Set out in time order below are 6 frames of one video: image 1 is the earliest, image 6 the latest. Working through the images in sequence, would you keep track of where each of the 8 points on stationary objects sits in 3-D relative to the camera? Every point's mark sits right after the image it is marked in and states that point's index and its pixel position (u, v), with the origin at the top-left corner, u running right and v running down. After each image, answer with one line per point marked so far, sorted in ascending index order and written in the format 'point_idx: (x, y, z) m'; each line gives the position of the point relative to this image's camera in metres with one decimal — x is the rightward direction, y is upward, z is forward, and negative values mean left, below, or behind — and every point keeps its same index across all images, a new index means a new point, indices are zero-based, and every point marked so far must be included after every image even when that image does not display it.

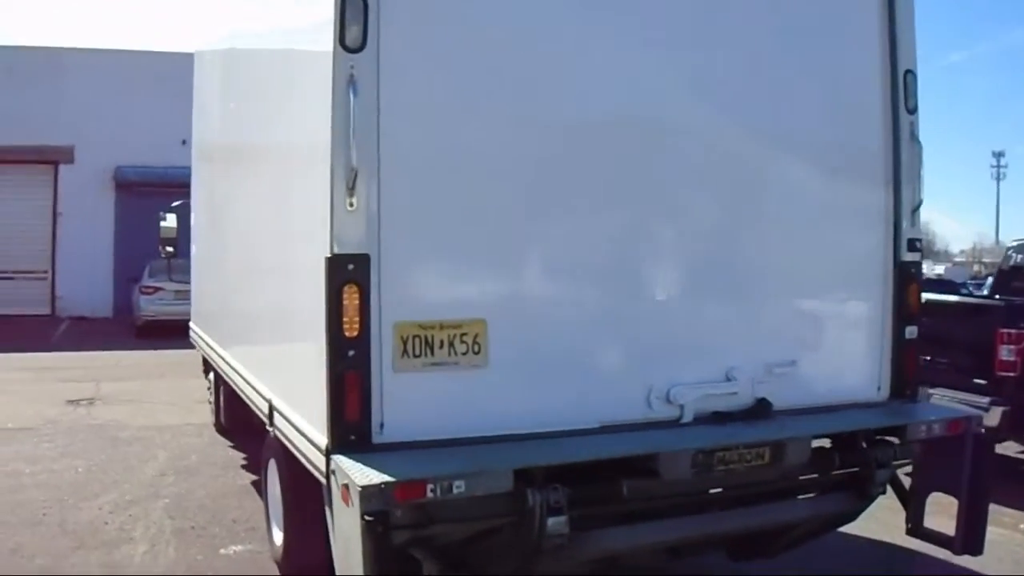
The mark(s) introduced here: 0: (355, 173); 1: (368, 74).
0: (-0.6, +0.4, +3.7) m
1: (-0.6, +0.7, +3.8) m
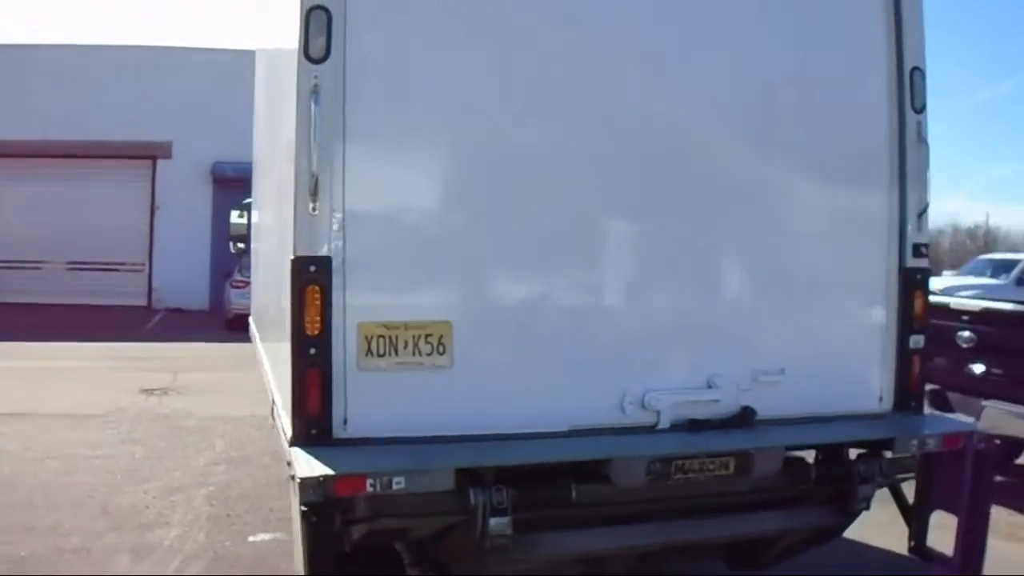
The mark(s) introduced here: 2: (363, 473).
0: (-0.7, +0.4, +3.8) m
1: (-0.7, +0.7, +3.9) m
2: (-0.5, -0.6, +3.4) m
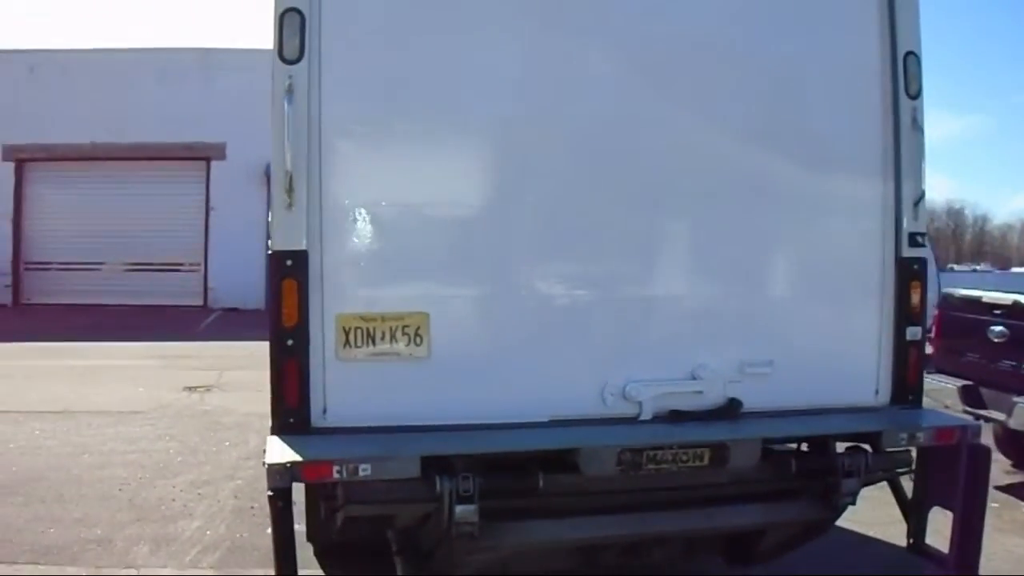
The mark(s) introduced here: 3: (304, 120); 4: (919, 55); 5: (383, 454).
0: (-0.8, +0.4, +3.9) m
1: (-0.8, +0.8, +3.9) m
2: (-0.6, -0.6, +3.4) m
3: (-0.8, +0.6, +3.9) m
4: (+1.8, +1.0, +4.6) m
5: (-0.4, -0.6, +3.5) m
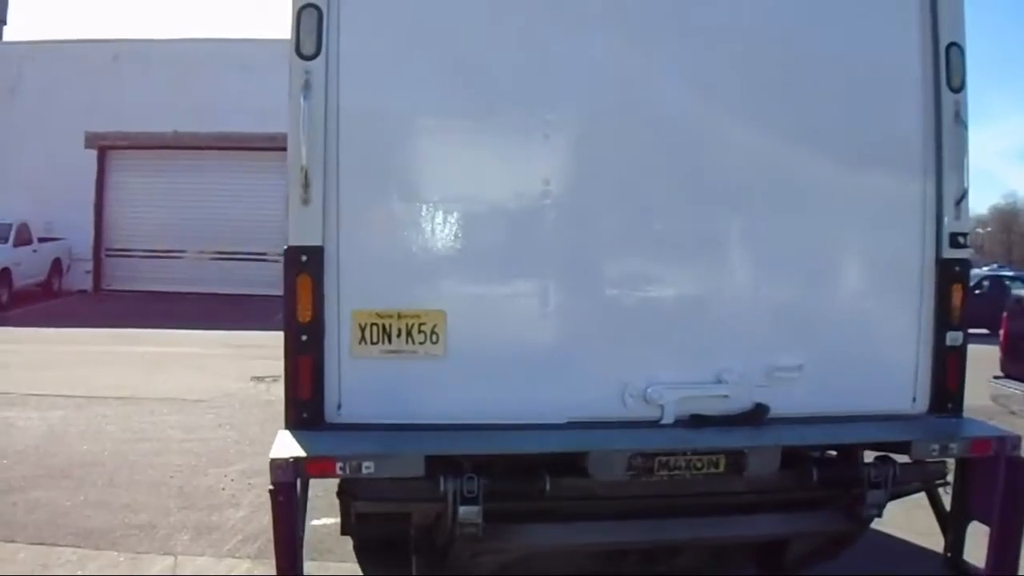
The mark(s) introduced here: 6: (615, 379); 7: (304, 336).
0: (-0.8, +0.4, +3.9) m
1: (-0.7, +0.8, +3.9) m
2: (-0.6, -0.6, +3.4) m
3: (-0.7, +0.7, +3.9) m
4: (+1.9, +1.0, +4.4) m
5: (-0.4, -0.5, +3.5) m
6: (+0.4, -0.4, +4.2) m
7: (-0.8, -0.2, +3.9) m
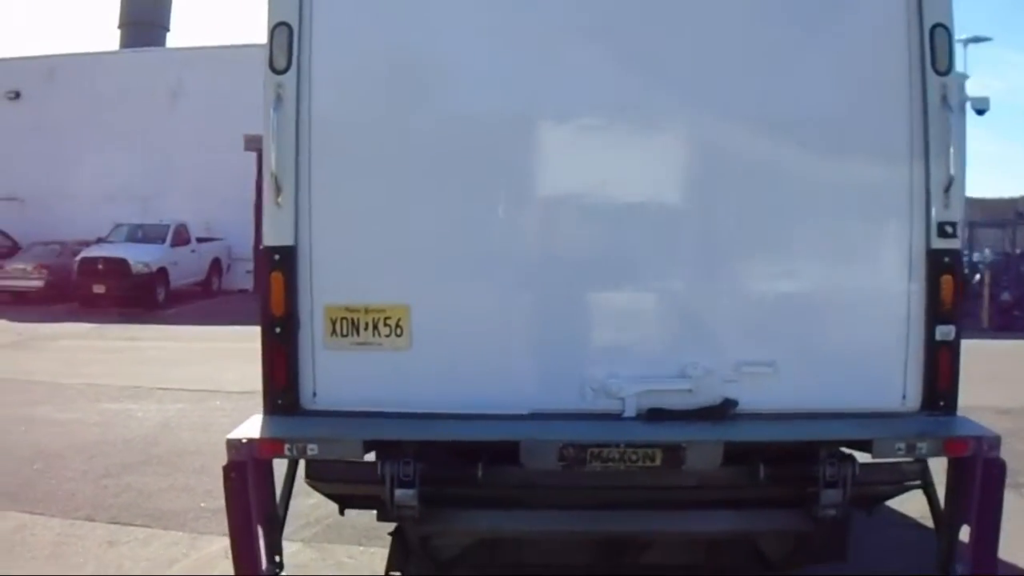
0: (-0.9, +0.5, +4.2) m
1: (-0.9, +0.8, +4.2) m
2: (-0.8, -0.5, +3.7) m
3: (-0.9, +0.7, +4.2) m
4: (+1.8, +1.0, +4.3) m
5: (-0.6, -0.5, +3.7) m
6: (+0.3, -0.3, +4.3) m
7: (-0.9, -0.2, +4.2) m
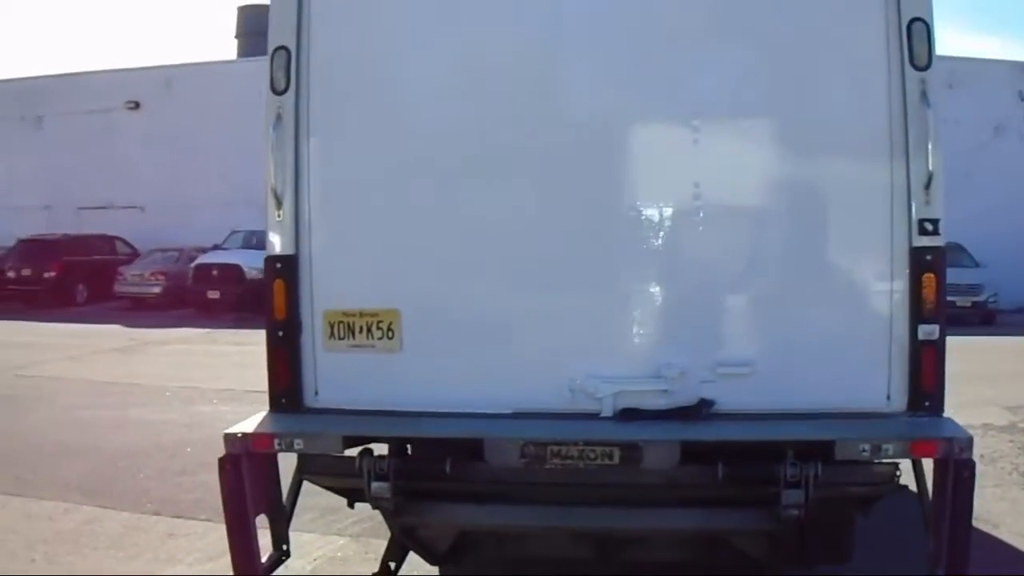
0: (-1.0, +0.4, +4.5) m
1: (-0.9, +0.8, +4.6) m
2: (-0.9, -0.6, +4.0) m
3: (-0.9, +0.6, +4.5) m
4: (+1.7, +1.0, +4.3) m
5: (-0.8, -0.6, +4.0) m
6: (+0.2, -0.4, +4.4) m
7: (-1.0, -0.2, +4.5) m
